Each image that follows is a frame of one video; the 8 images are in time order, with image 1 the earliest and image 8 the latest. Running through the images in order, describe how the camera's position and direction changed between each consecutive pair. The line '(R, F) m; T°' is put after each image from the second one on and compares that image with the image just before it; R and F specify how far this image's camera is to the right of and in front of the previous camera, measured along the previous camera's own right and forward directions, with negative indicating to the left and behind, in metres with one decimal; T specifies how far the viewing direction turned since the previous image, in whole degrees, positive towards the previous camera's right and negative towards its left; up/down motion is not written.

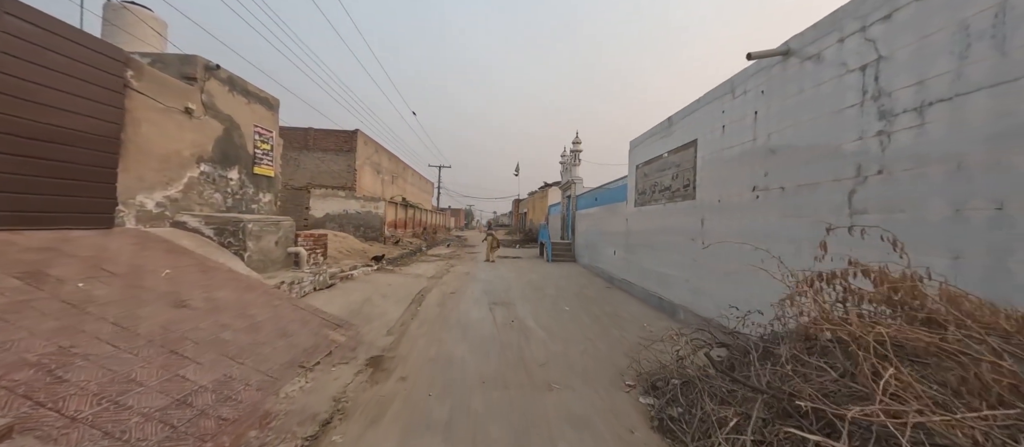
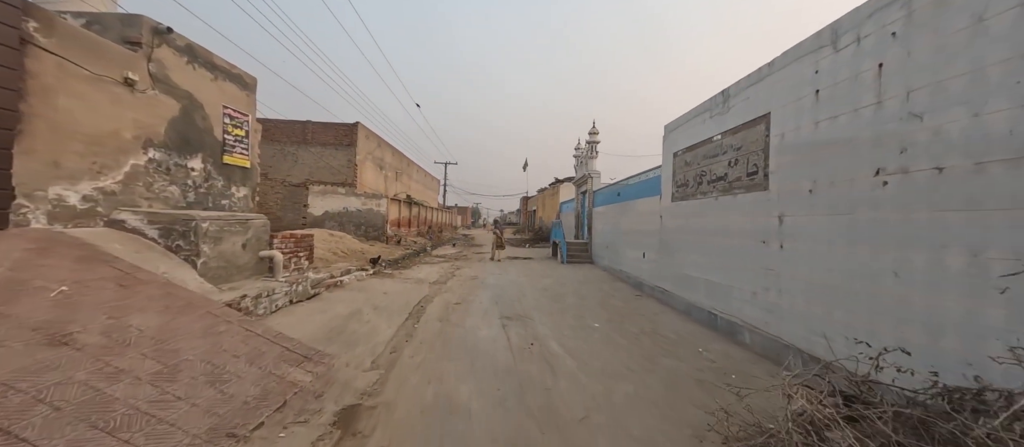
(-0.2, +1.0) m; -1°
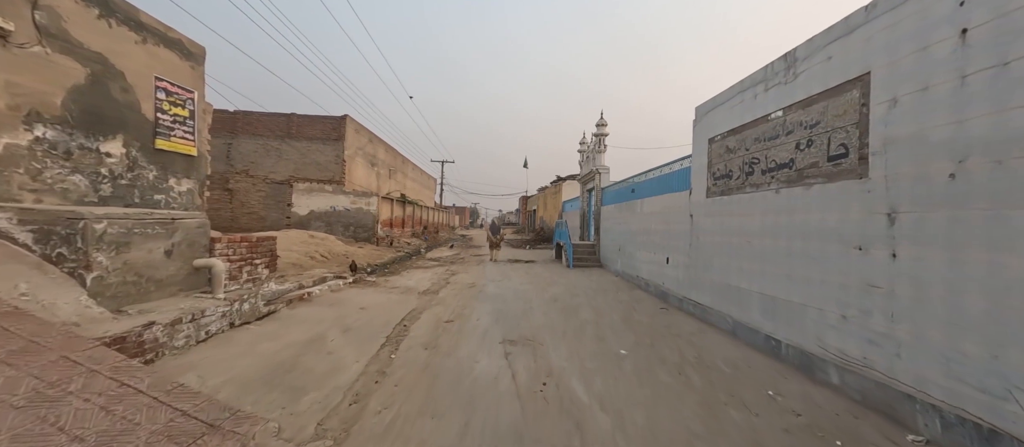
(-0.1, +0.9) m; 0°
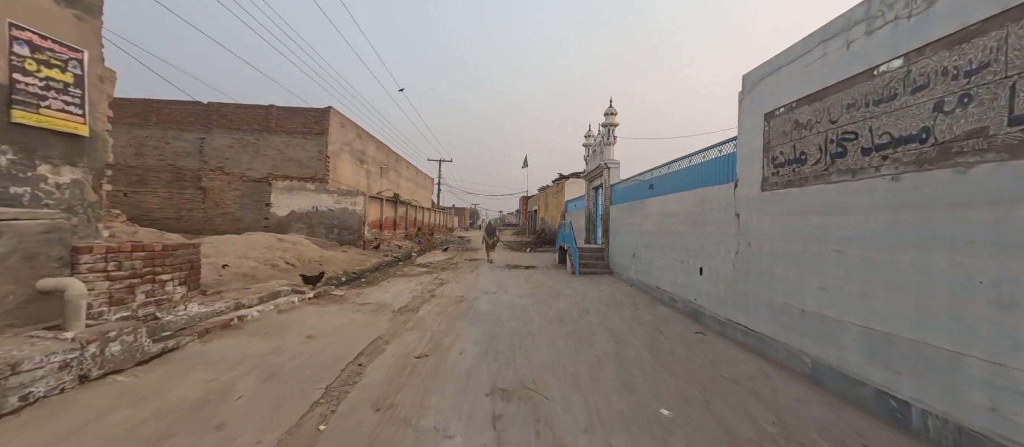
(+0.1, +1.1) m; 0°
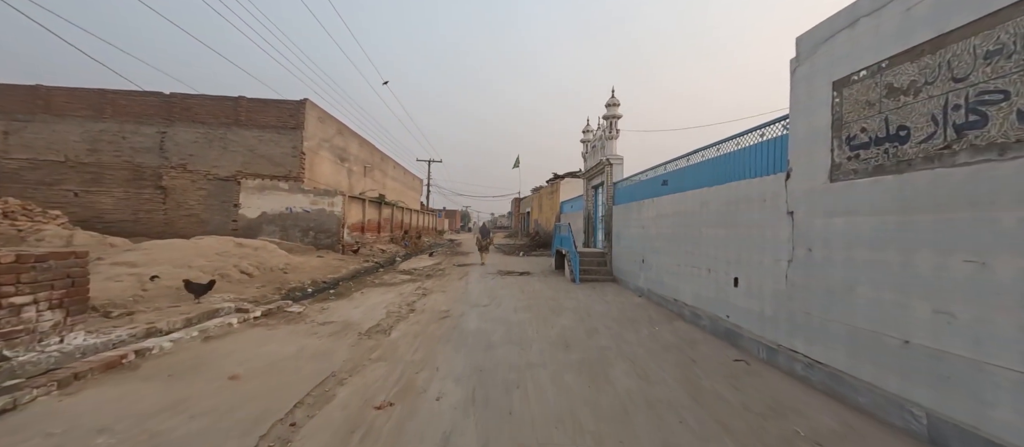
(0.0, +0.8) m; +1°
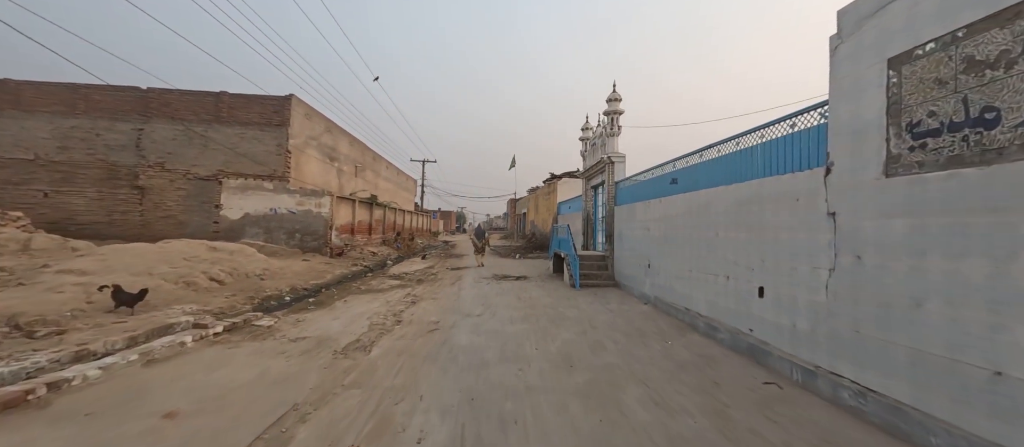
(0.0, +0.4) m; +1°
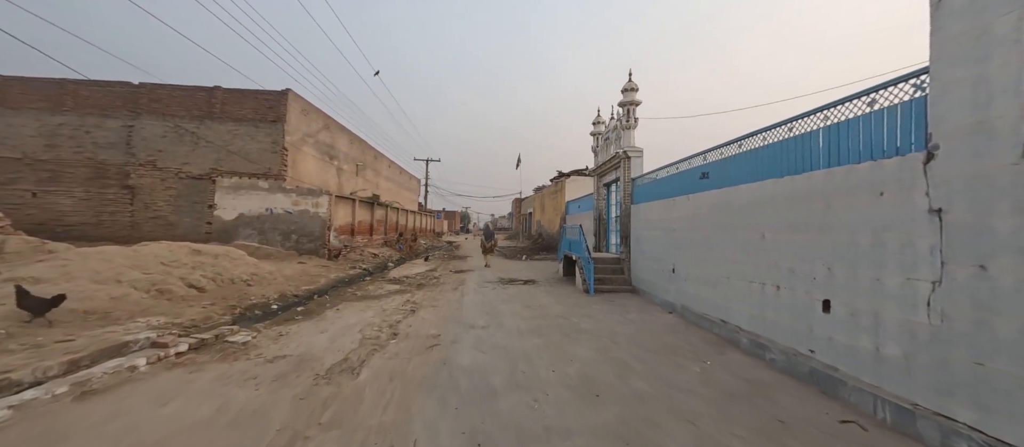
(-0.1, +0.5) m; -1°
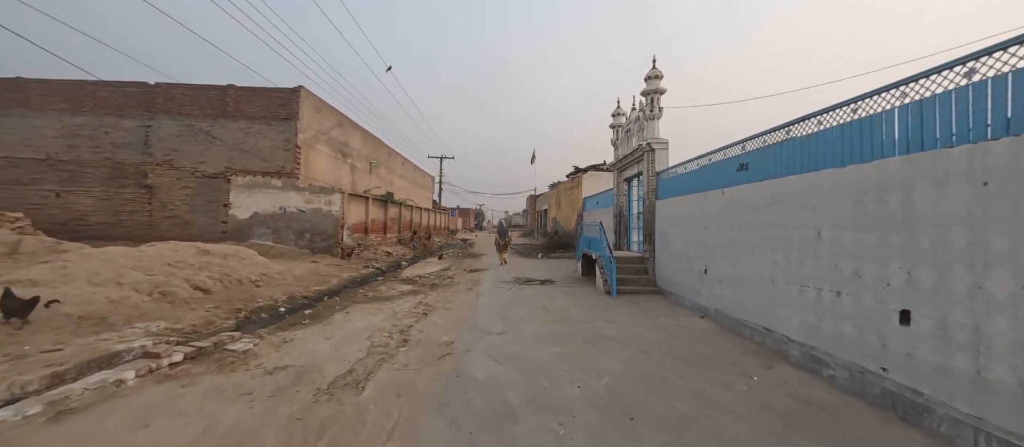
(-0.1, +0.4) m; -3°
